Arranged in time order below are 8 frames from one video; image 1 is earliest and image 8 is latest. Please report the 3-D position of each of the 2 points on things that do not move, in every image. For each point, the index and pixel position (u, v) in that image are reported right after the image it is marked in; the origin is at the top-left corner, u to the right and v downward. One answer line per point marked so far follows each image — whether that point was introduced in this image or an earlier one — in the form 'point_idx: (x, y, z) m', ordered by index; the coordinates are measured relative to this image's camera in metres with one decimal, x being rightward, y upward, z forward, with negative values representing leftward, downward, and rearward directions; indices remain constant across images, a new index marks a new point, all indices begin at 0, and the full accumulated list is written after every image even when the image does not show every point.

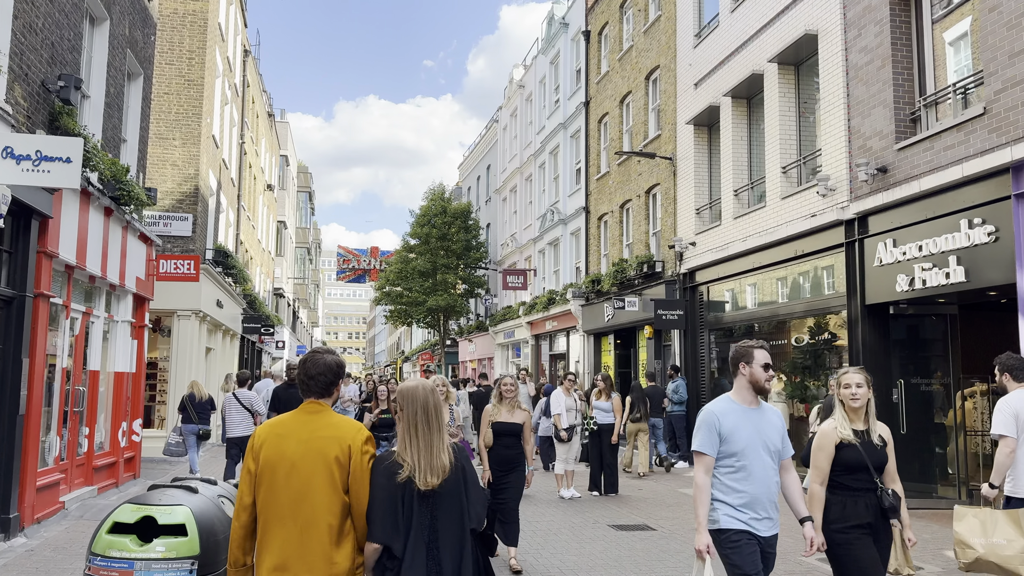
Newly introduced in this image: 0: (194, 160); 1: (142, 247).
0: (-7.0, +2.8, +17.5) m
1: (-6.0, +0.7, +12.8) m
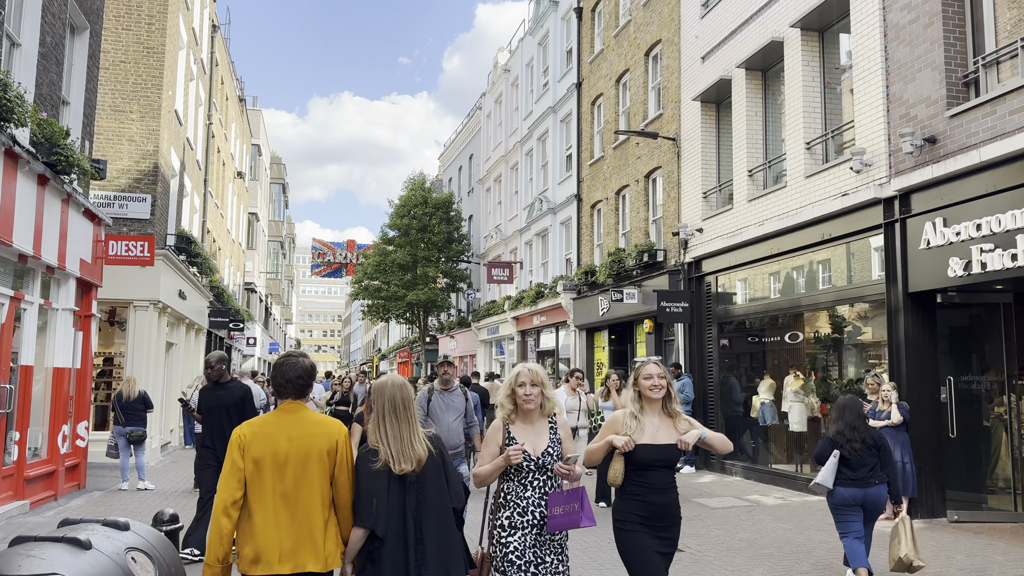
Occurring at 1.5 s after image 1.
0: (-7.2, +3.1, +15.9) m
1: (-6.0, +0.9, +11.2) m
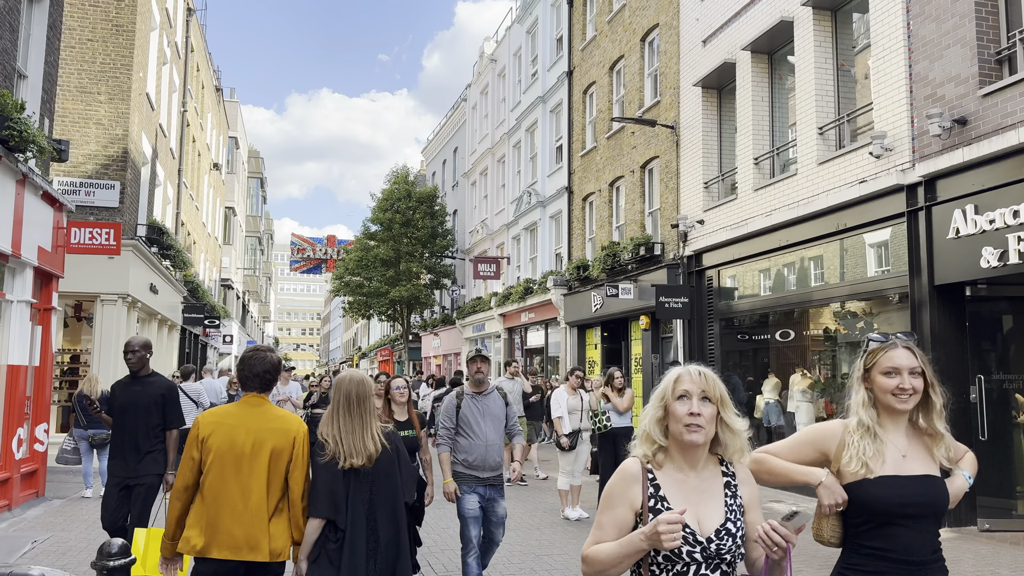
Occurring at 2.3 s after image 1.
0: (-7.3, +3.2, +14.9) m
1: (-6.1, +1.0, +10.3) m
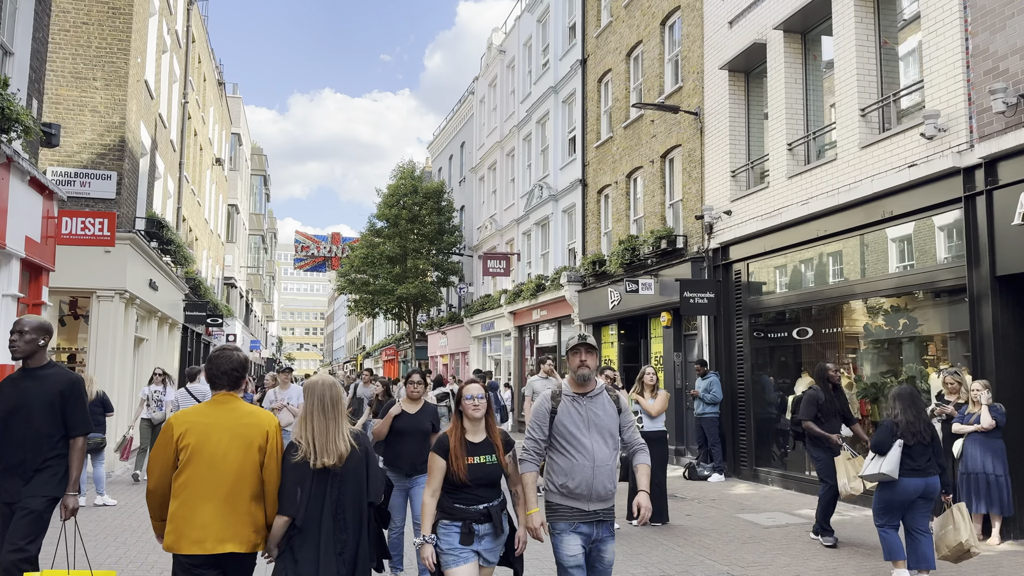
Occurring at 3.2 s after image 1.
0: (-7.0, +3.3, +14.2) m
1: (-5.8, +1.1, +9.6) m
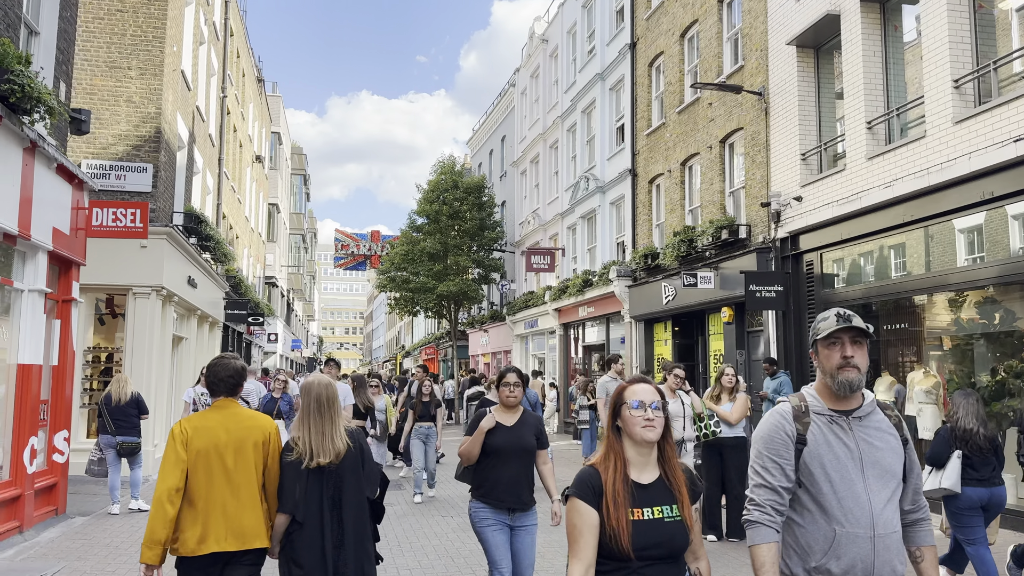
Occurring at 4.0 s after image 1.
0: (-6.2, +3.3, +13.7) m
1: (-5.1, +1.1, +9.0) m
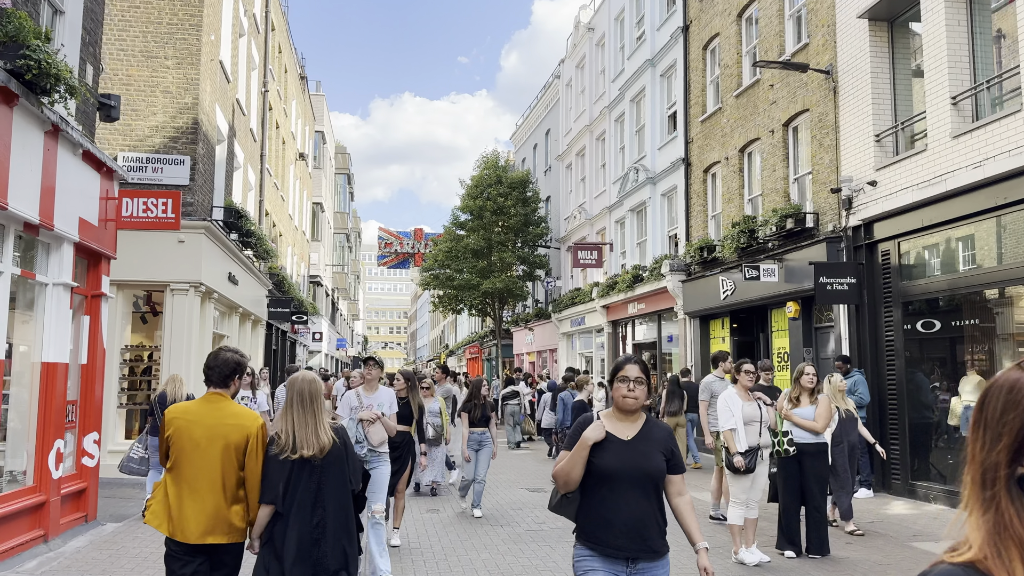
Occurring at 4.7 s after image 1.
0: (-5.4, +3.4, +13.3) m
1: (-4.5, +1.2, +8.6) m
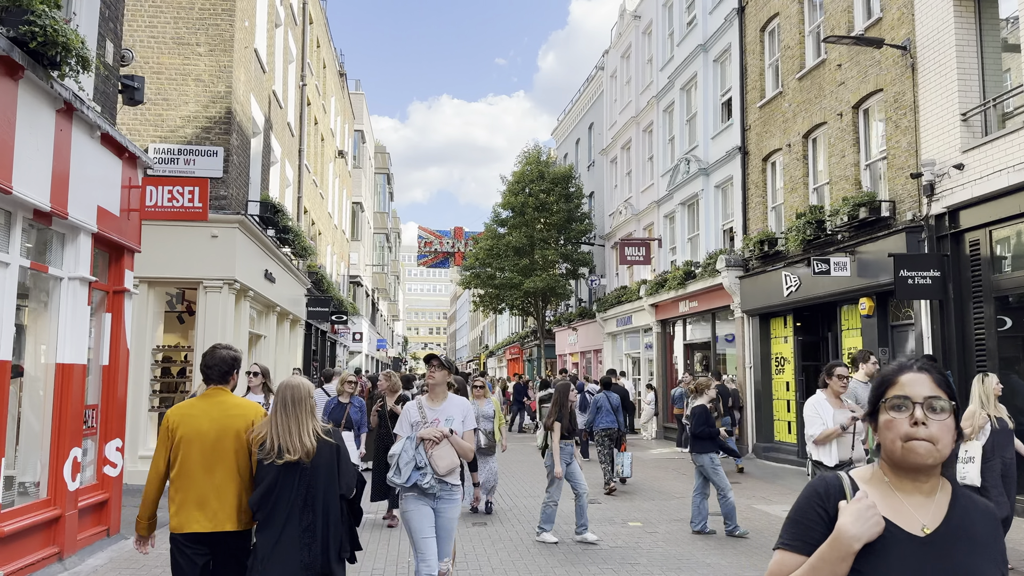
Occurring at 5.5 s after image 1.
0: (-4.6, +3.4, +12.7) m
1: (-4.0, +1.2, +7.9) m
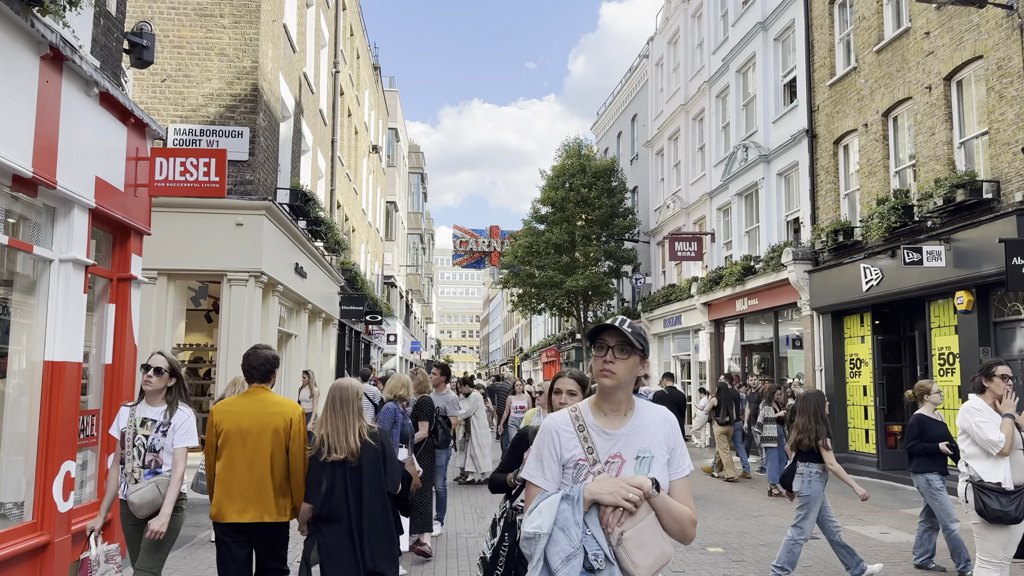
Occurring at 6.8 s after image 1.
0: (-3.8, +3.5, +11.6) m
1: (-3.4, +1.4, +6.8) m
